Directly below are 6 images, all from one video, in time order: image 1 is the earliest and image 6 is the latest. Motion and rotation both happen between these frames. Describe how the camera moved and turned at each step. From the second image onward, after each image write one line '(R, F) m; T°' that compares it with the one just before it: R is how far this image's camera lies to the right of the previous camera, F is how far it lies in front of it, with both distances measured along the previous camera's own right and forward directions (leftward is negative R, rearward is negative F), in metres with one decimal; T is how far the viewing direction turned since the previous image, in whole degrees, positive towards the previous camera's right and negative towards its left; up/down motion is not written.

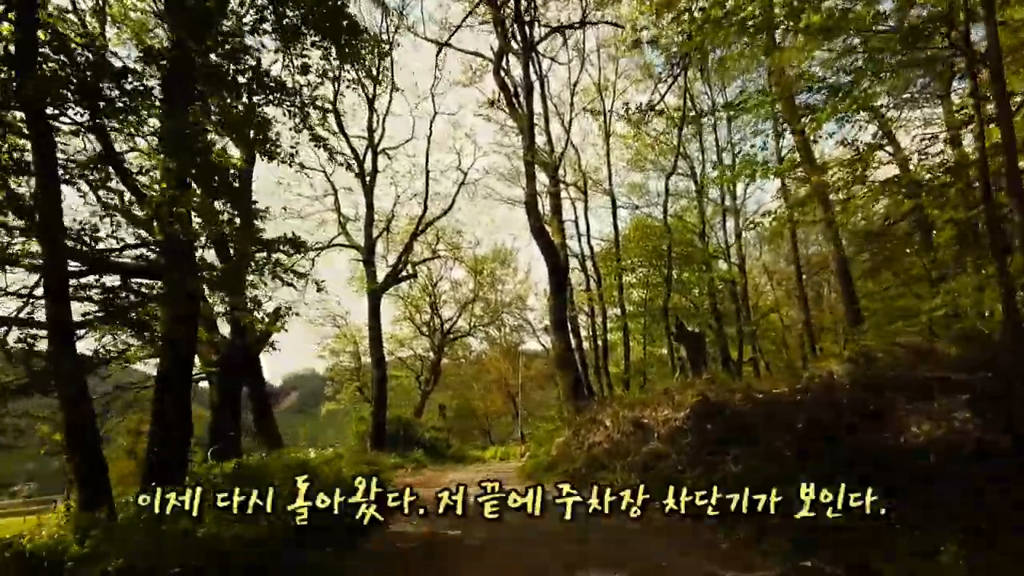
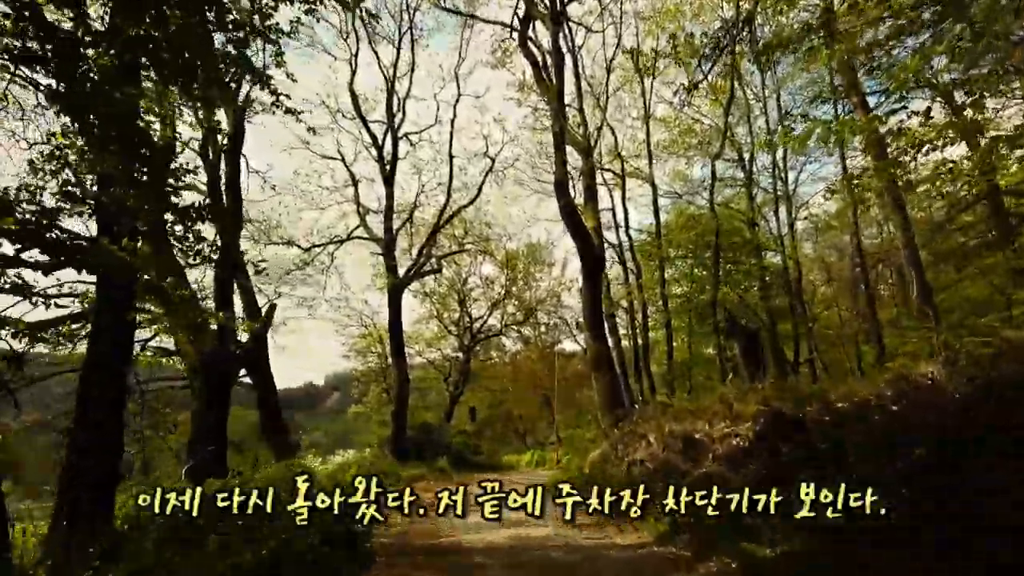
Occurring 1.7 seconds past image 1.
(+0.2, +2.1) m; -3°
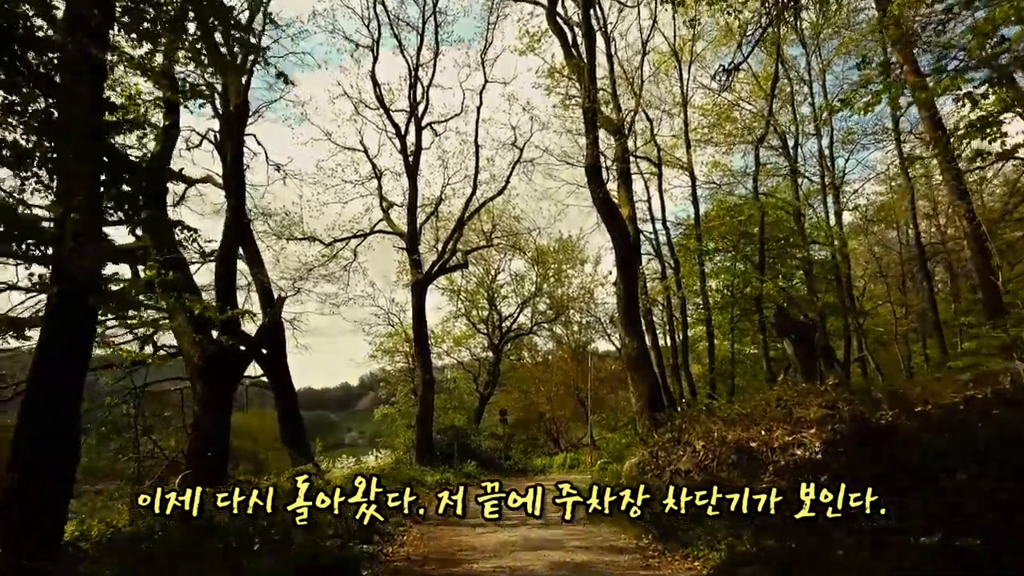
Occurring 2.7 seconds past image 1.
(+0.1, +1.3) m; -2°
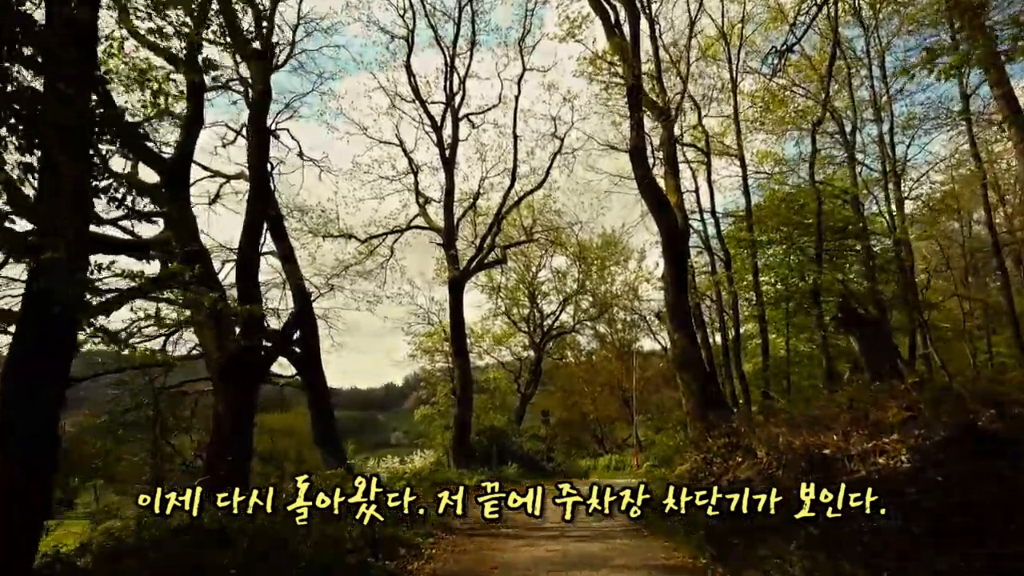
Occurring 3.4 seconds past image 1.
(0.0, +0.9) m; -3°
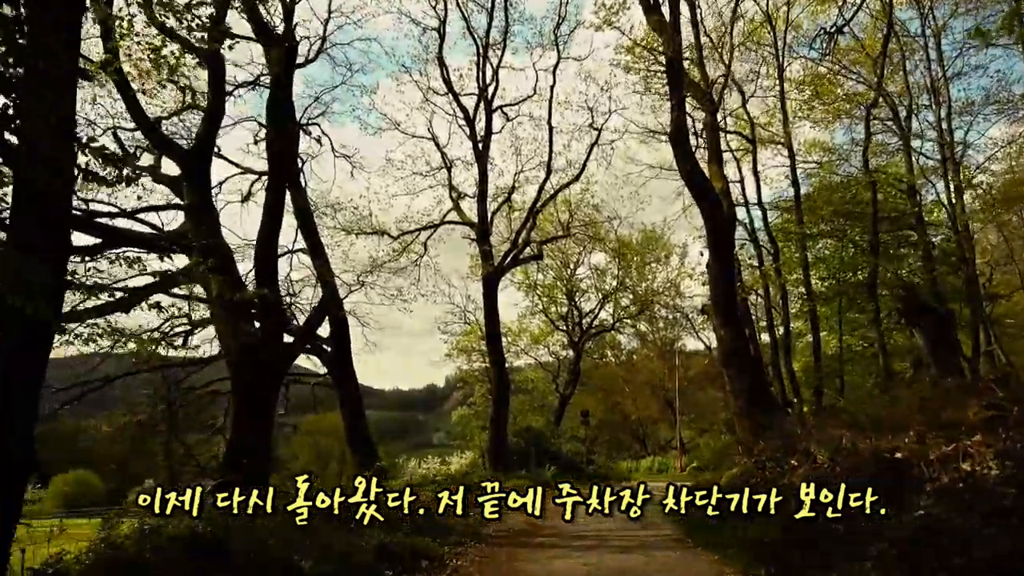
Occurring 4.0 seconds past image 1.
(+0.1, +0.8) m; -3°
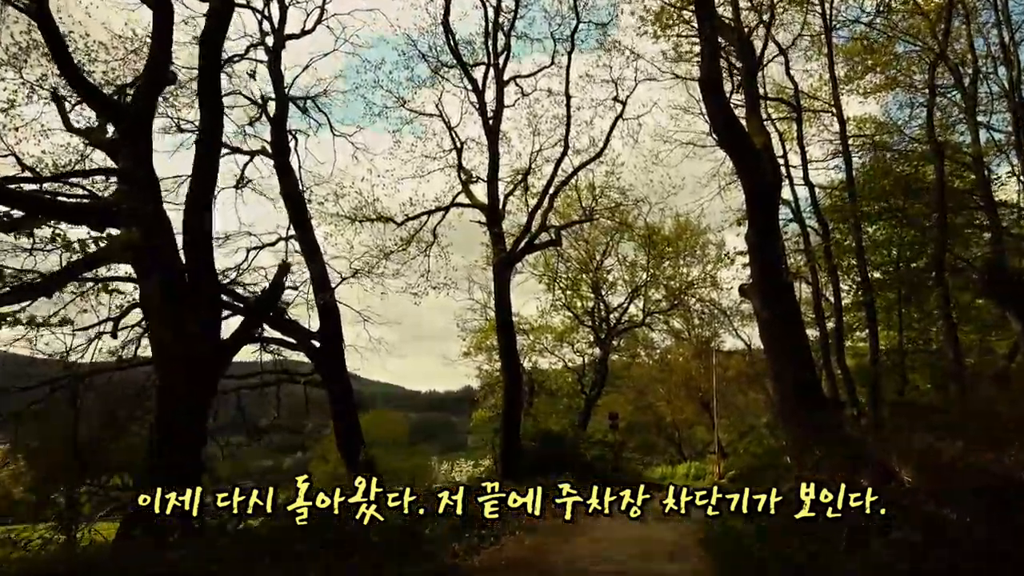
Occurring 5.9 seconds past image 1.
(+0.5, +2.3) m; -2°
